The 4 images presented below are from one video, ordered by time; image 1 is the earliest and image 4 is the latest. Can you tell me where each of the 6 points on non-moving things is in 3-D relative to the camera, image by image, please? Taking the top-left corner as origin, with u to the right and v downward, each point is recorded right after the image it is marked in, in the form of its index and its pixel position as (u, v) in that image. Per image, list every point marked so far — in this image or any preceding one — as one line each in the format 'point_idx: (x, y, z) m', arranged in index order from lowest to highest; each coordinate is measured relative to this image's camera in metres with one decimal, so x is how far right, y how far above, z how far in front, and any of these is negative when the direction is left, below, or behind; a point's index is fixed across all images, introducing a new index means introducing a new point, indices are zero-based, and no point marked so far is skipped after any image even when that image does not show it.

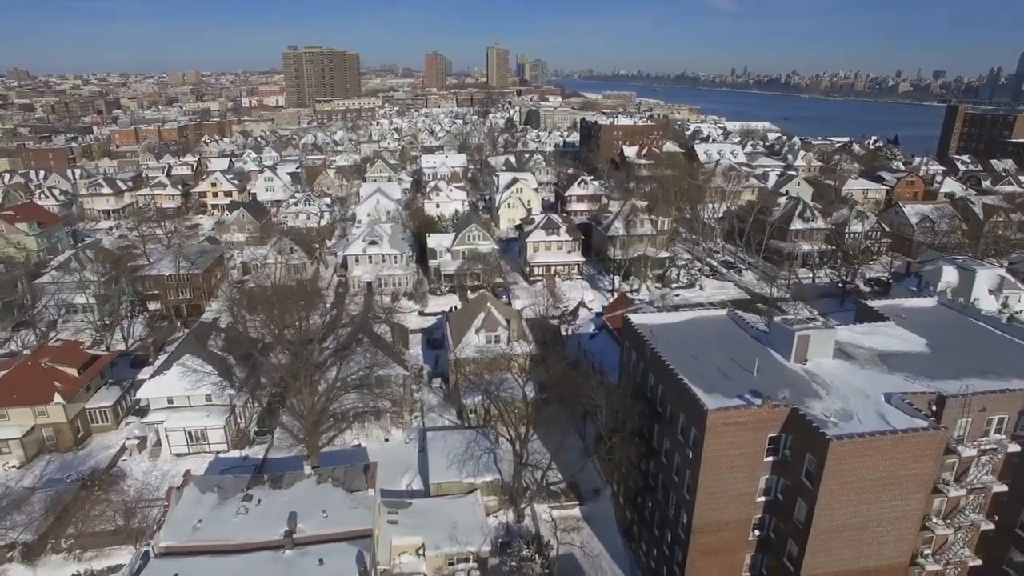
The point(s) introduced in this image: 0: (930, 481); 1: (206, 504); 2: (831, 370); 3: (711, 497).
0: (+10.3, -4.7, +14.2) m
1: (-10.2, -7.2, +19.2) m
2: (+9.6, -2.5, +17.4) m
3: (+5.4, -5.6, +15.6) m
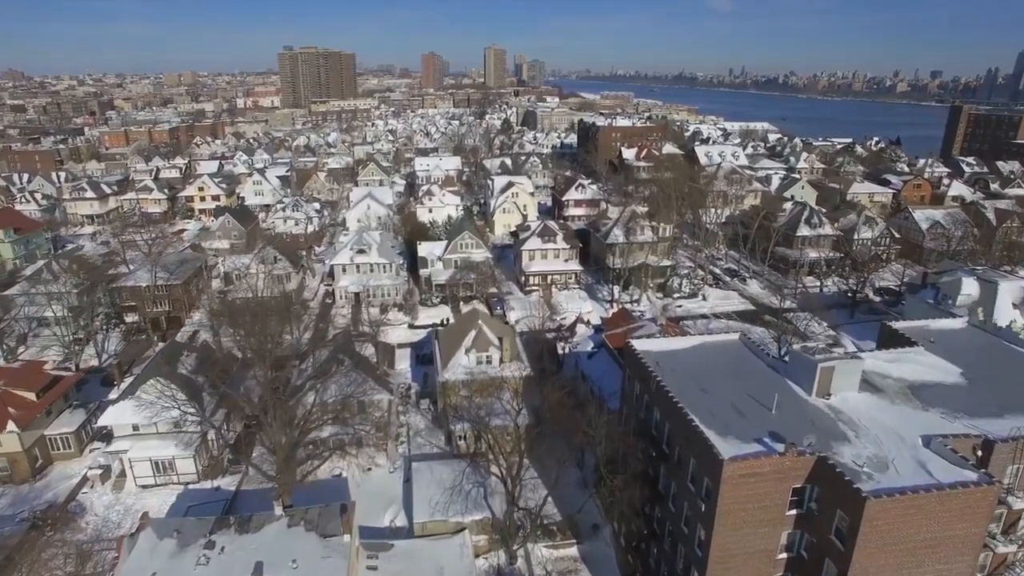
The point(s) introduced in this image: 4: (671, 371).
0: (+10.0, -5.4, +12.4) m
1: (-10.5, -7.9, +17.3) m
2: (+9.3, -3.2, +15.5) m
3: (+5.1, -6.3, +13.7) m
4: (+4.7, -2.5, +17.2) m
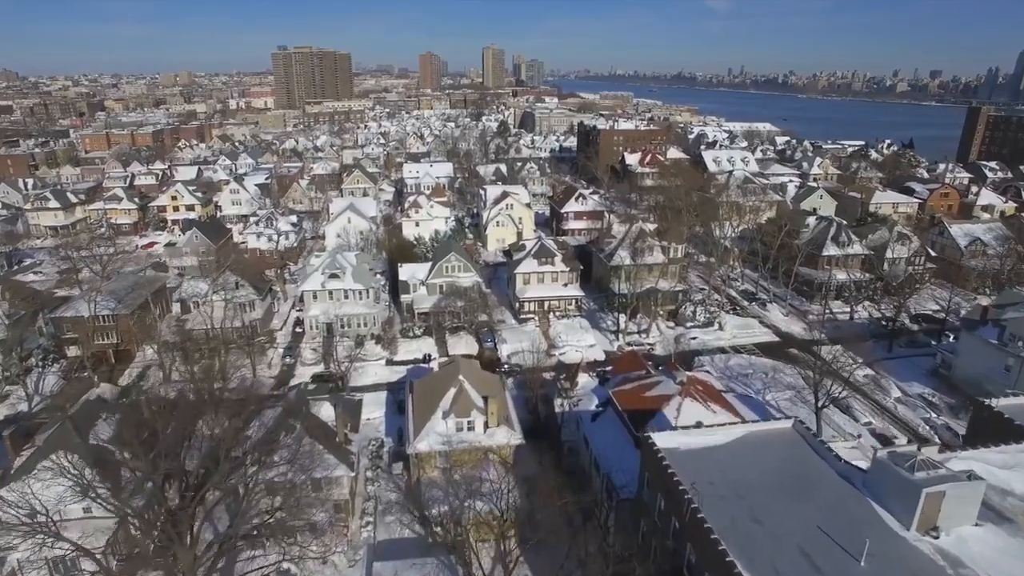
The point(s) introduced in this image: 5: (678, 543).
0: (+9.6, -7.2, +7.8) m
1: (-10.9, -9.7, +12.7) m
2: (+8.9, -4.9, +10.9) m
3: (+4.6, -8.1, +9.1) m
4: (+4.3, -4.2, +12.6) m
5: (+3.6, -5.4, +12.4) m
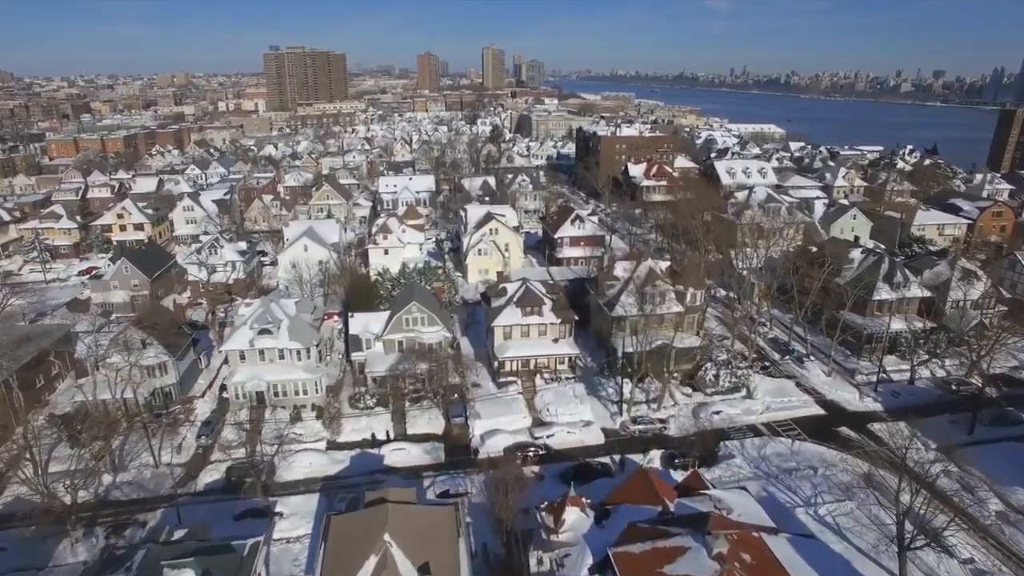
0: (+8.4, -10.1, +0.4) m
1: (-12.1, -12.6, +5.3) m
2: (+7.7, -7.8, +3.6) m
3: (+3.4, -11.0, +1.7) m
4: (+3.1, -7.1, +5.2) m
5: (+2.4, -8.3, +5.1) m
